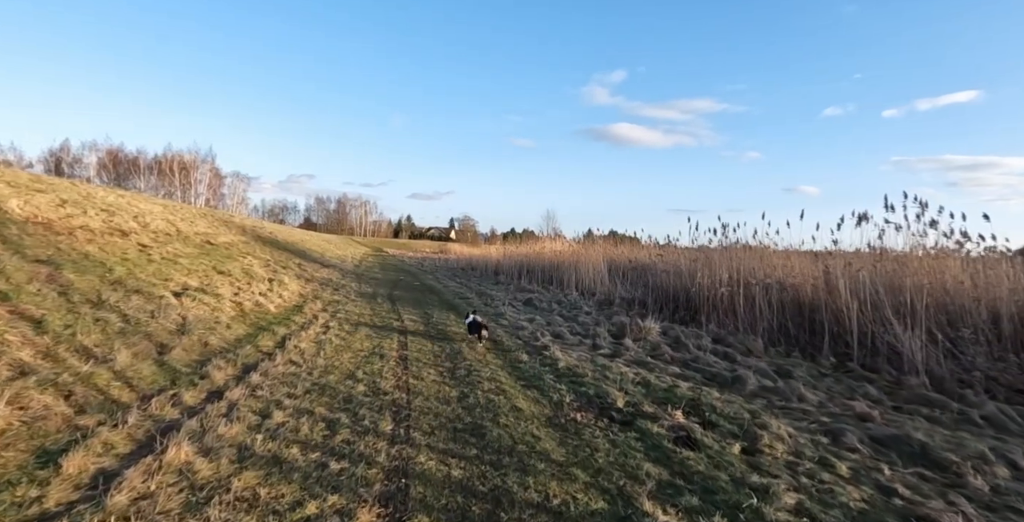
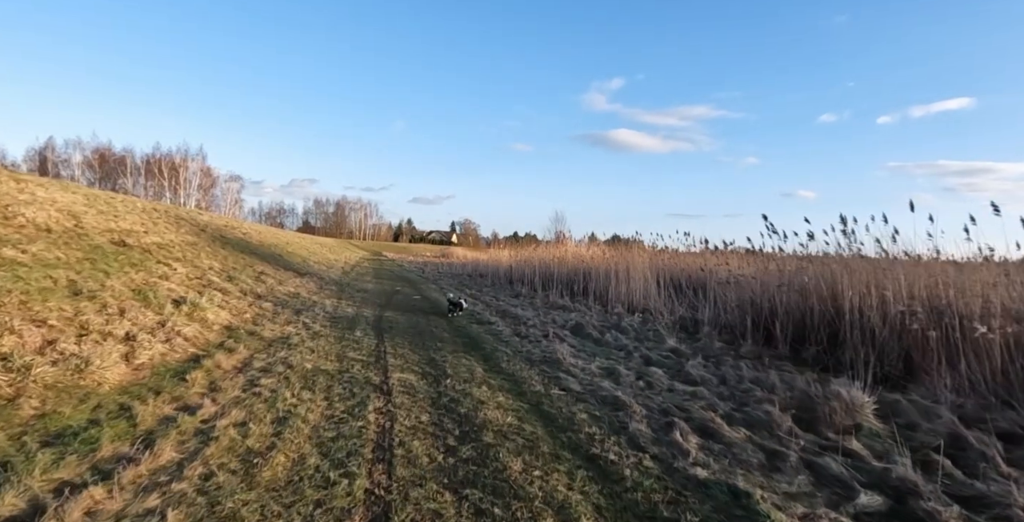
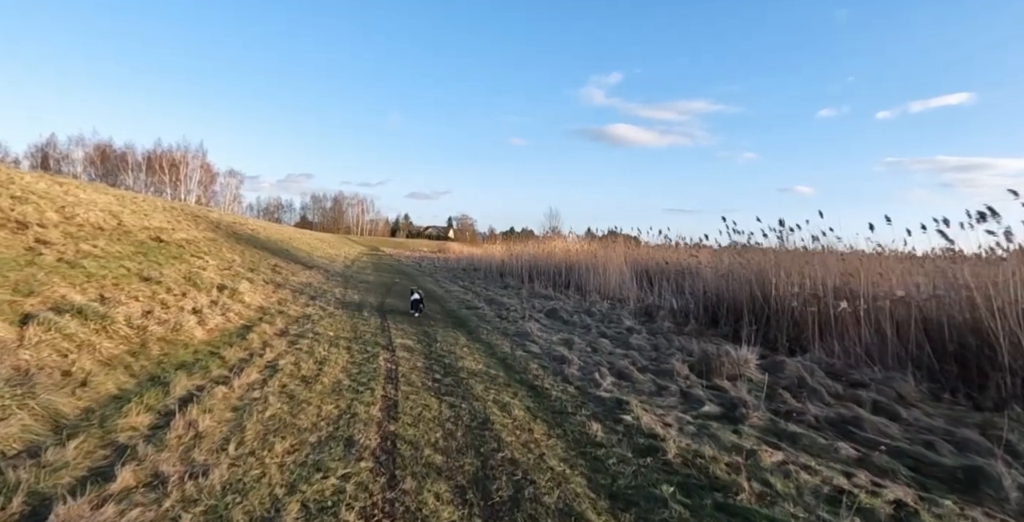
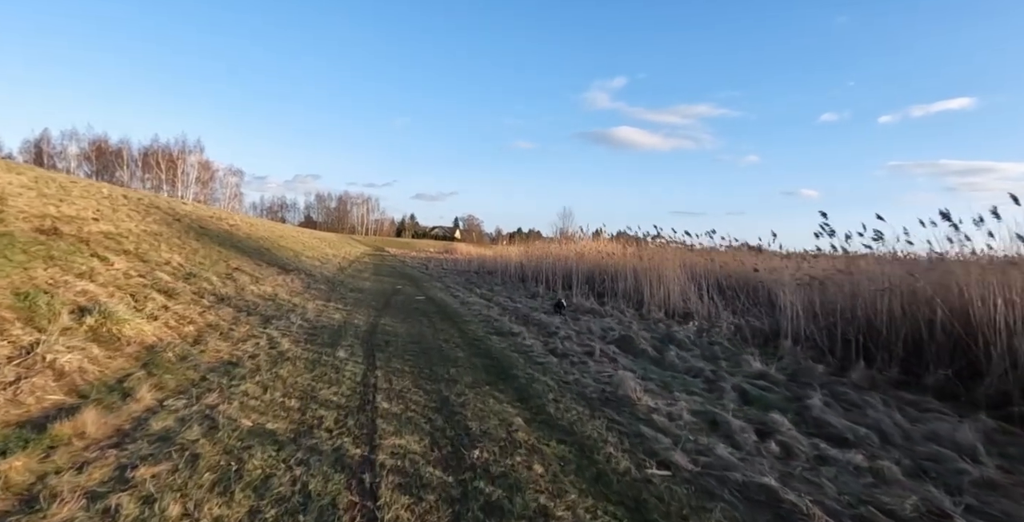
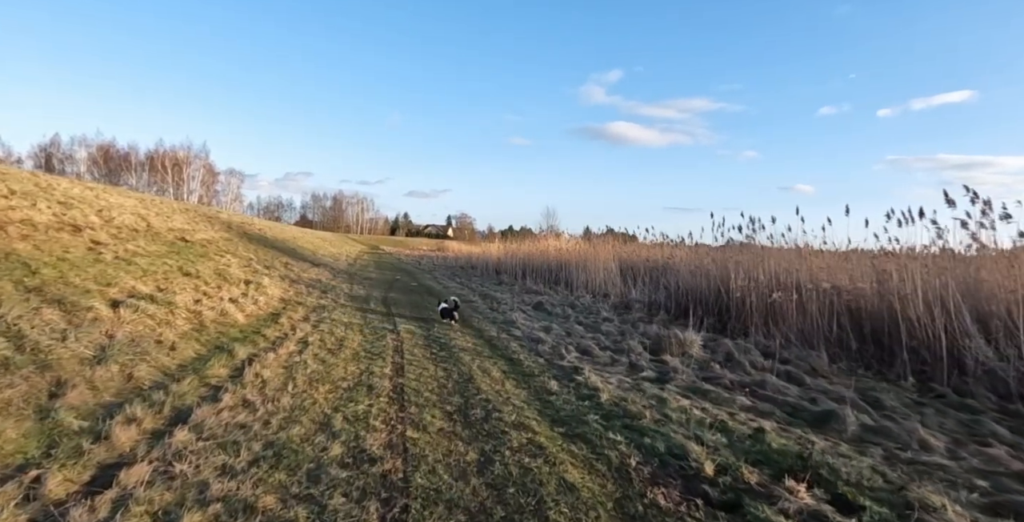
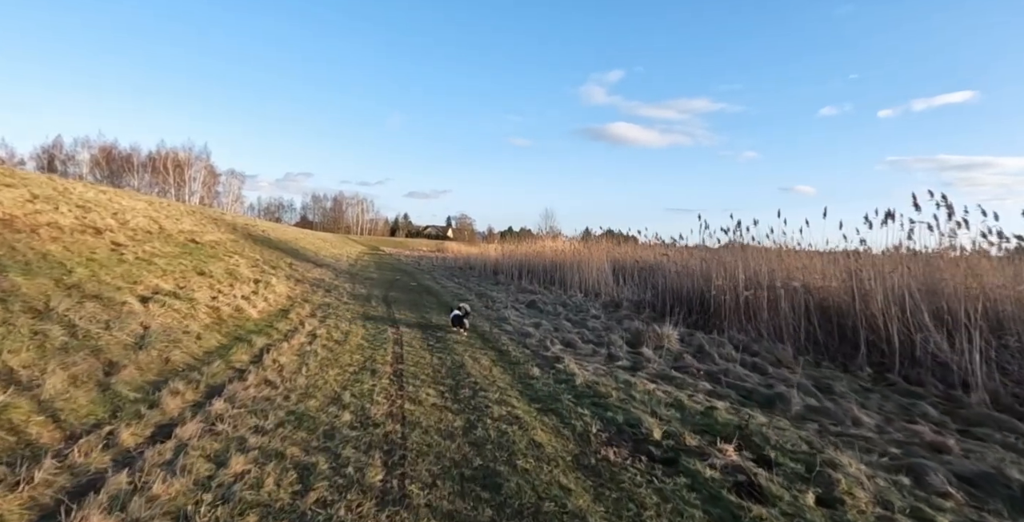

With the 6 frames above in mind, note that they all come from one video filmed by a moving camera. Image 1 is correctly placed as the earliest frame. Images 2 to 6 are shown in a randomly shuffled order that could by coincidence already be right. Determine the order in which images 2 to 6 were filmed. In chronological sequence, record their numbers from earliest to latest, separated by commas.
6, 5, 3, 2, 4
